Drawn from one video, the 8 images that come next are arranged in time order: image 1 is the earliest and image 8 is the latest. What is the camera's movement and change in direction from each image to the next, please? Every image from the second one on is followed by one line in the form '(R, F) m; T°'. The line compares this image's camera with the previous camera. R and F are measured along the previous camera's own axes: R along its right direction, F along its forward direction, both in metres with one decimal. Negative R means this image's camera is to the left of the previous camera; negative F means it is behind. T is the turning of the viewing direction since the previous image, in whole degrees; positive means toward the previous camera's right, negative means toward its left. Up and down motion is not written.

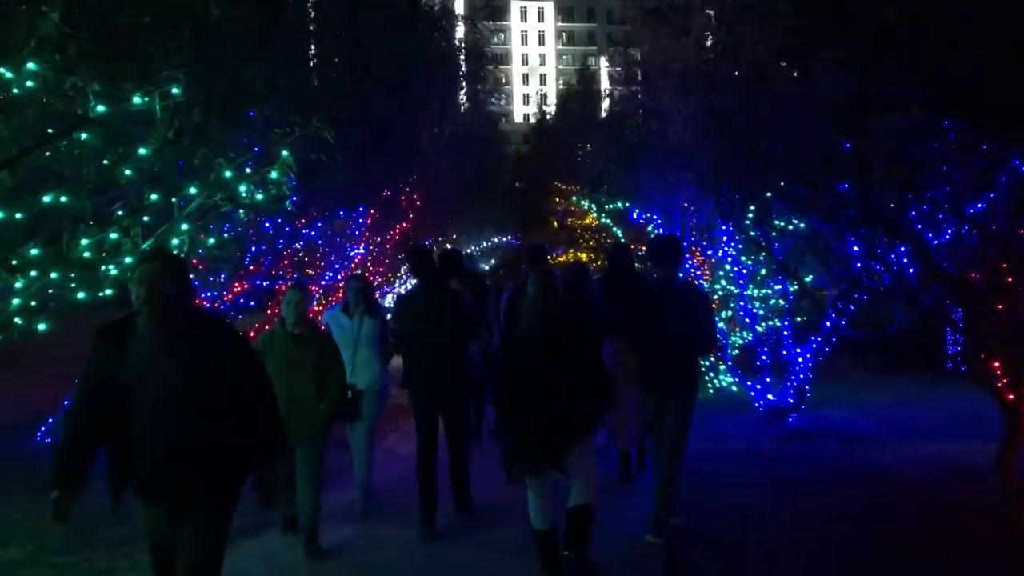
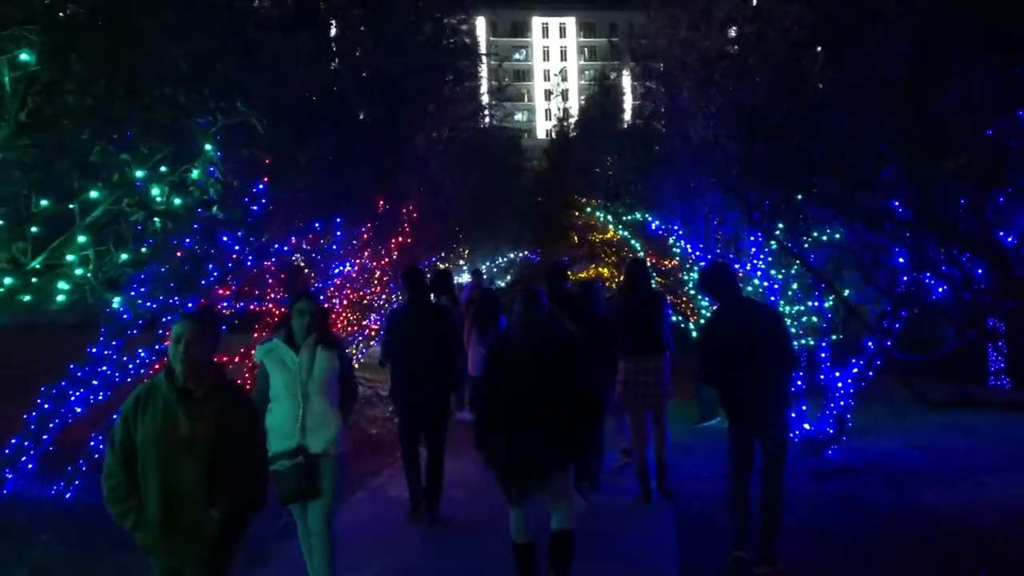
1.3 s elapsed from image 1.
(+0.2, +1.2) m; -2°
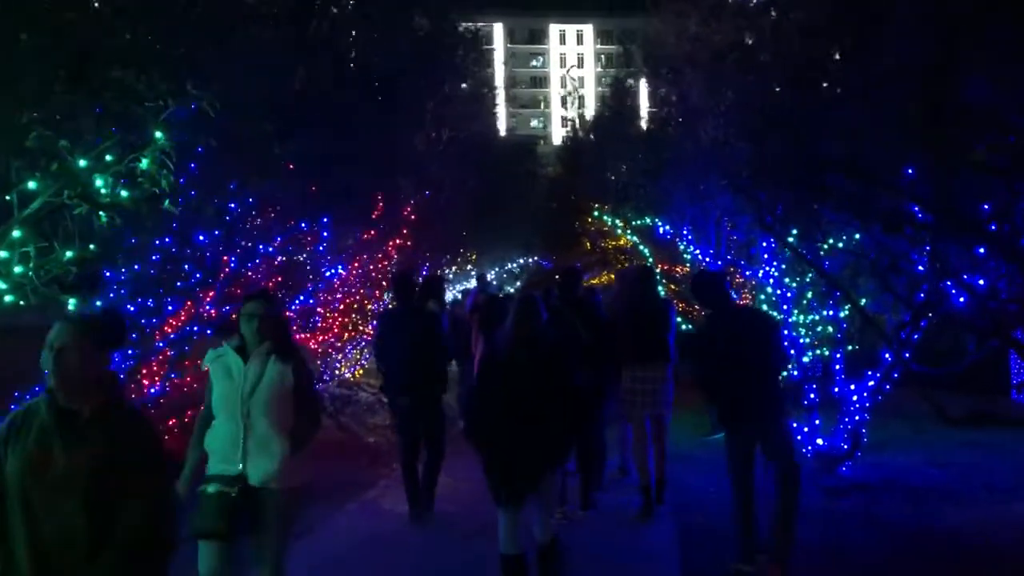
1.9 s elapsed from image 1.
(+0.2, +0.5) m; -1°
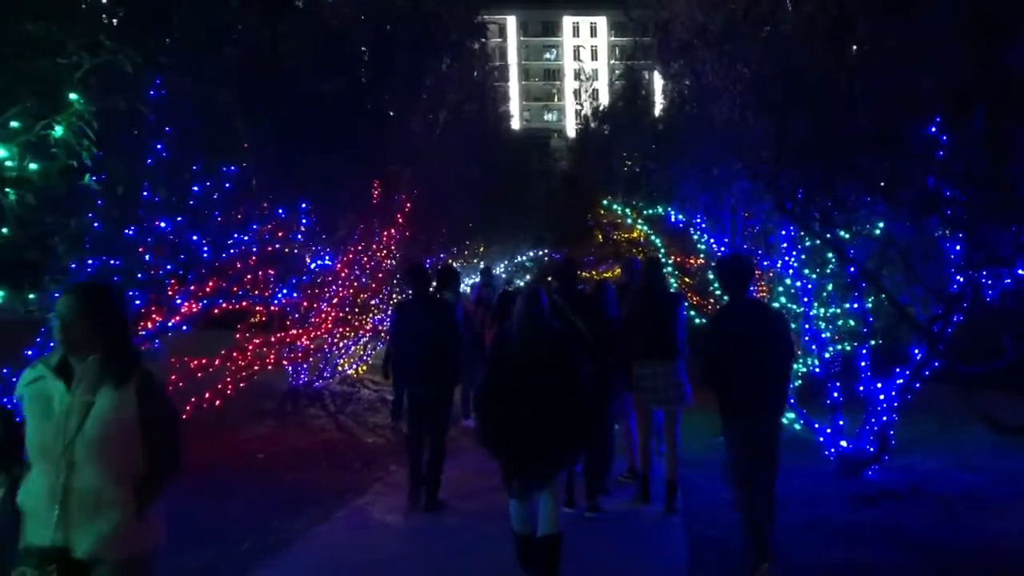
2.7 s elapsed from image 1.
(+0.1, +0.7) m; -1°
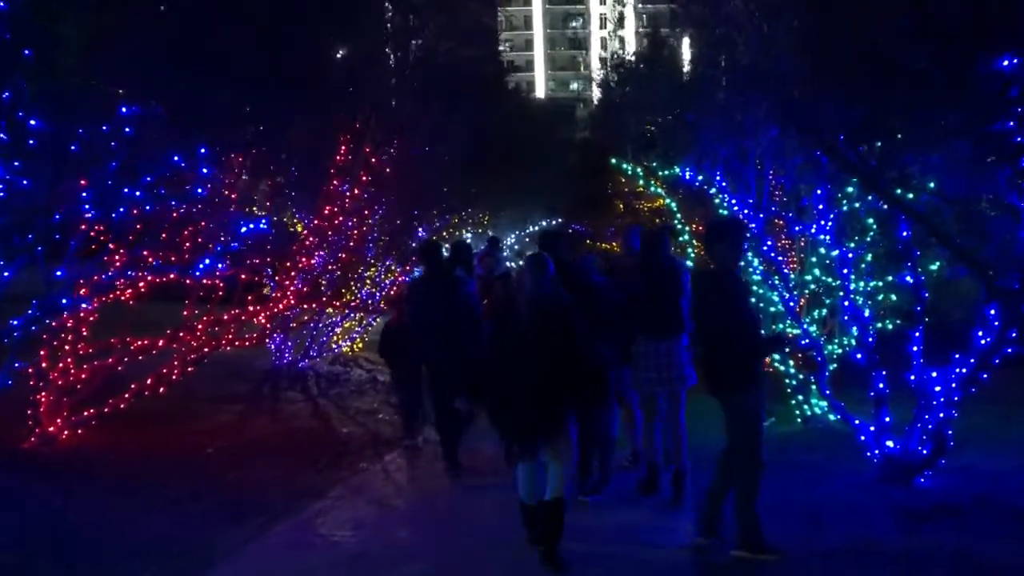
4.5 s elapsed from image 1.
(+0.4, +1.7) m; -2°
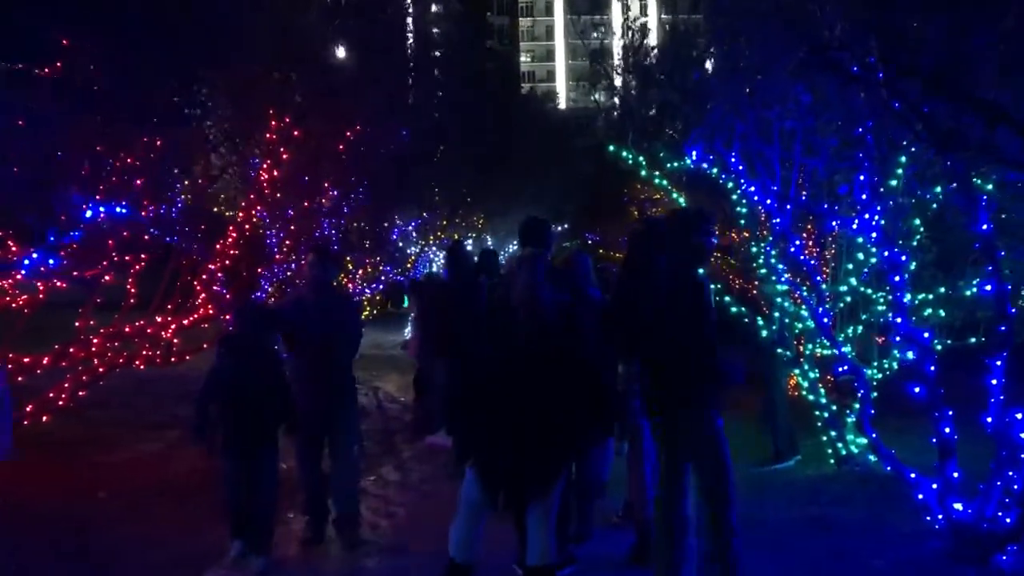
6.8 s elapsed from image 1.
(+0.5, +2.0) m; -1°
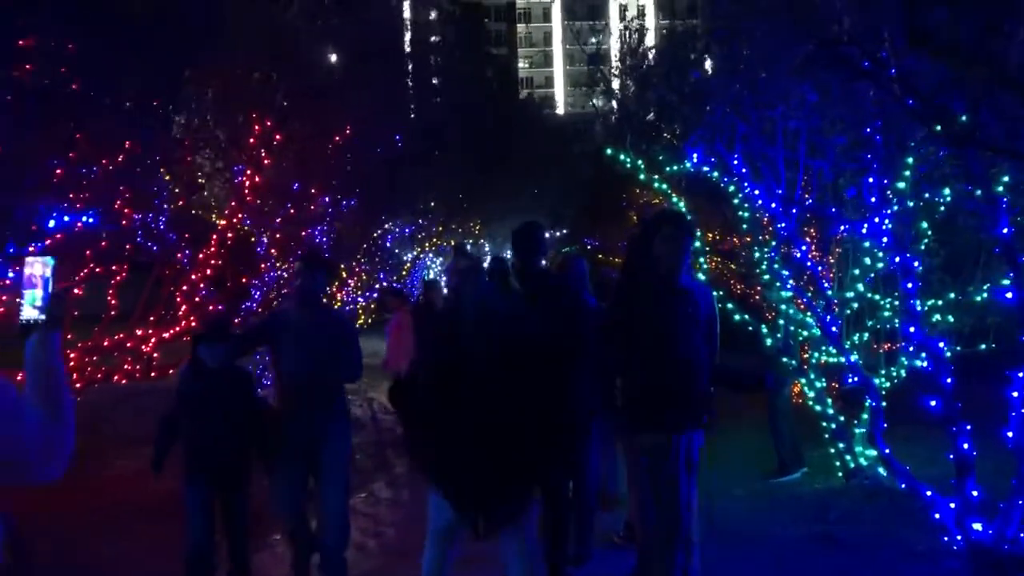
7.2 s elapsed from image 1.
(+0.1, +0.3) m; 0°
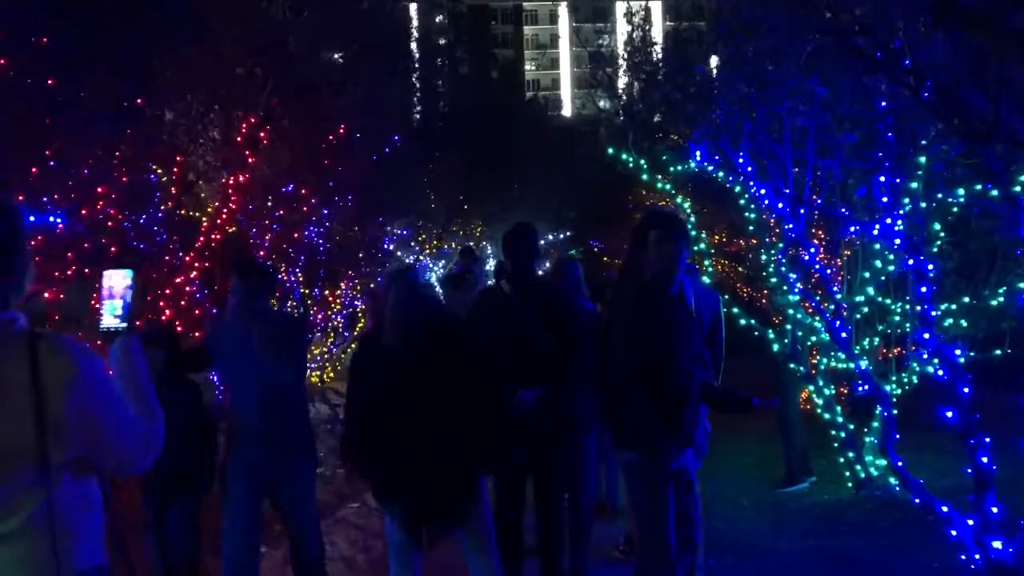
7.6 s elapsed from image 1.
(+0.1, +0.3) m; 0°
